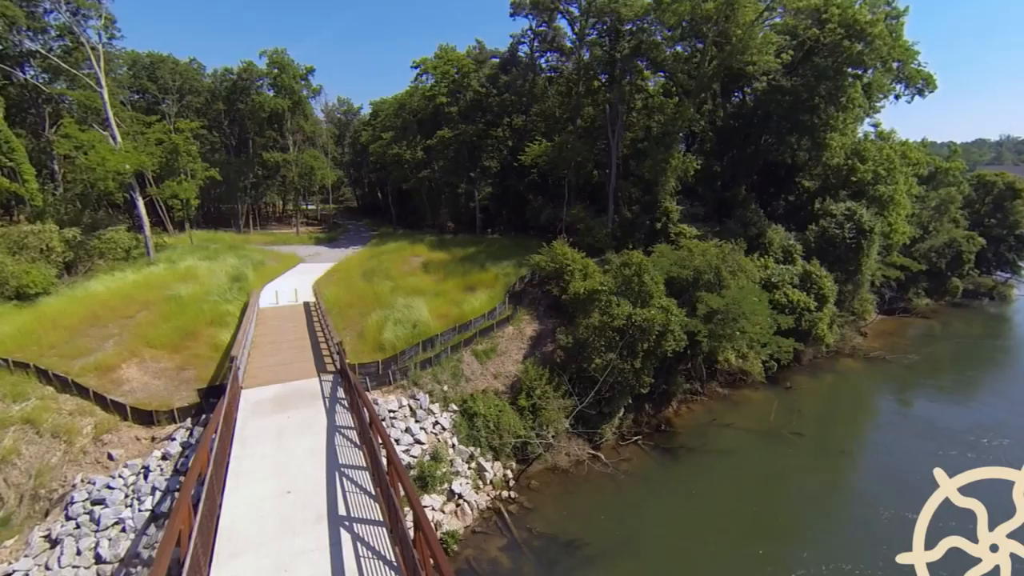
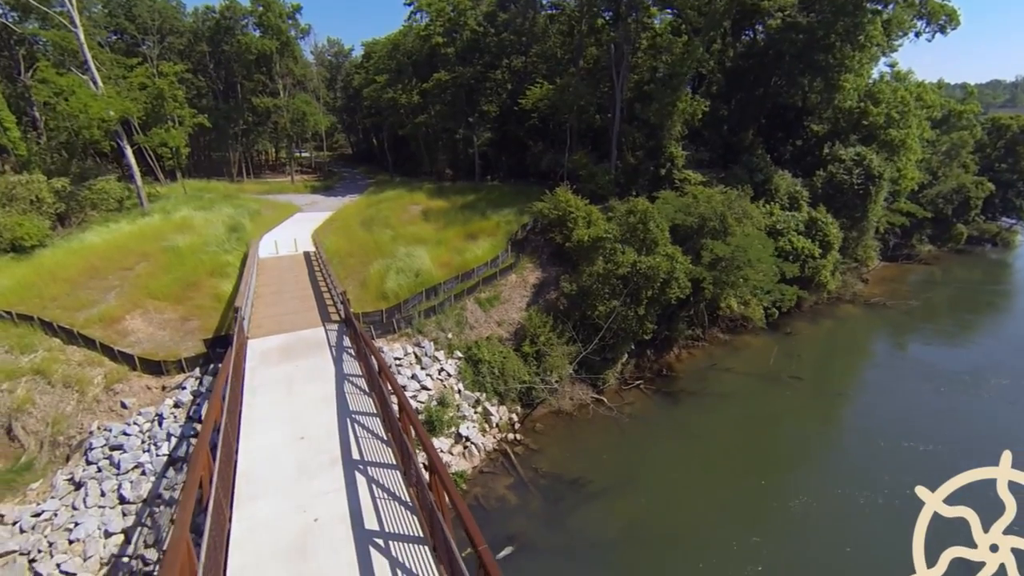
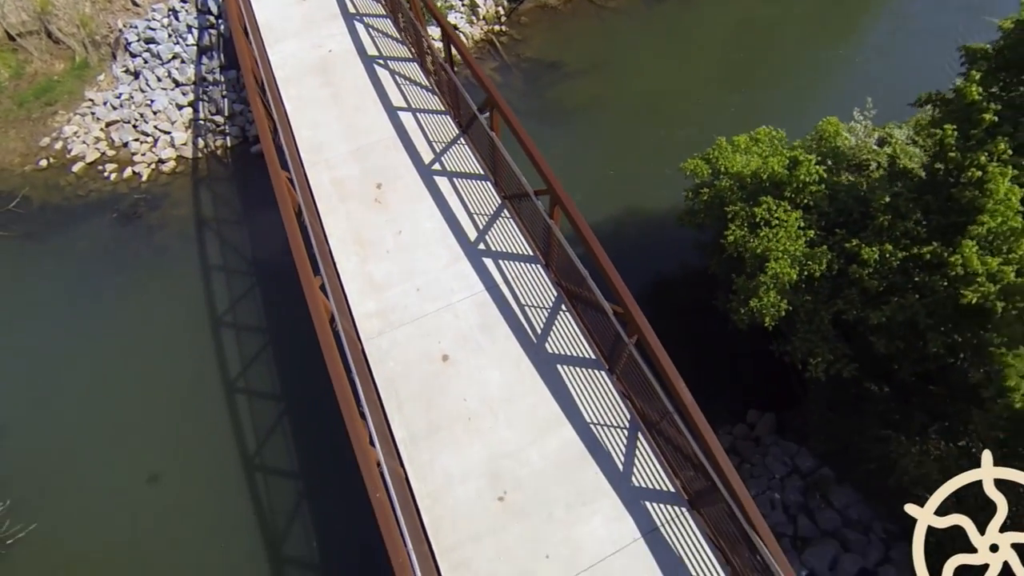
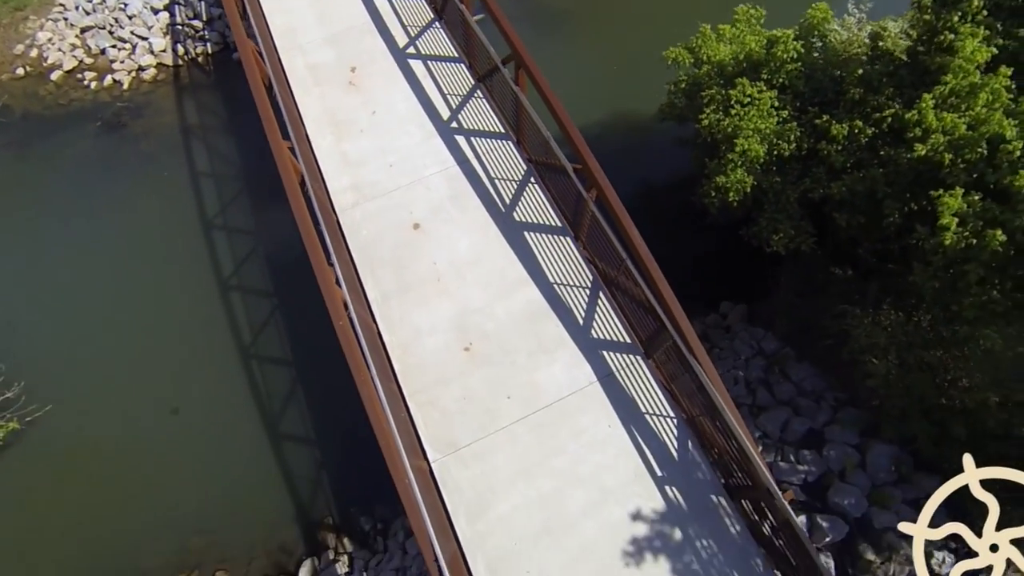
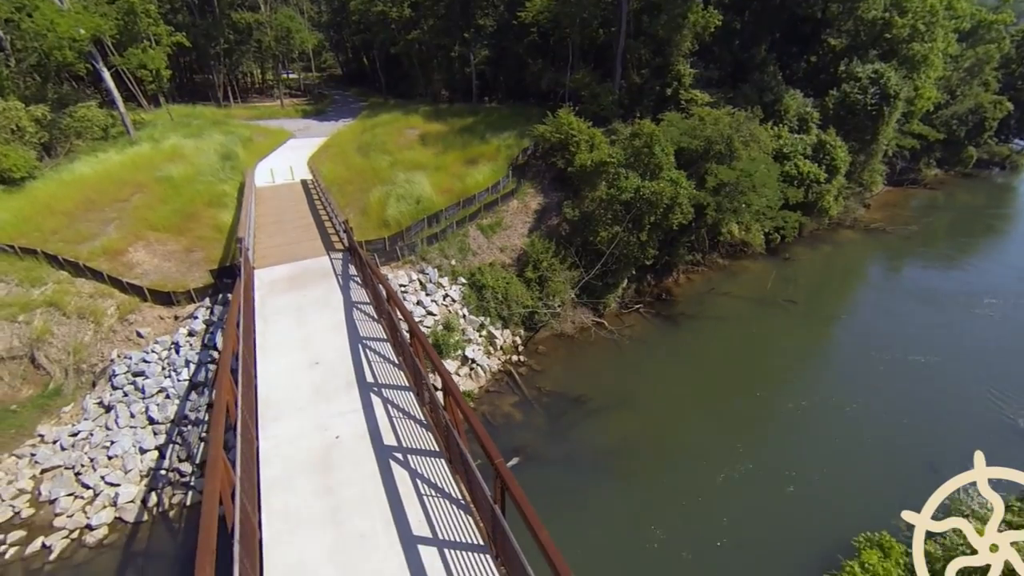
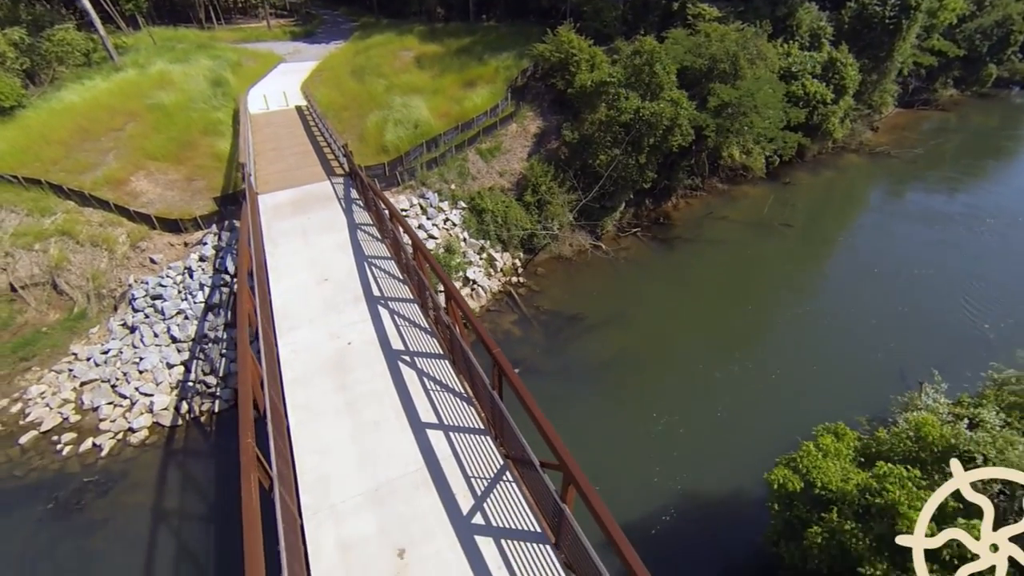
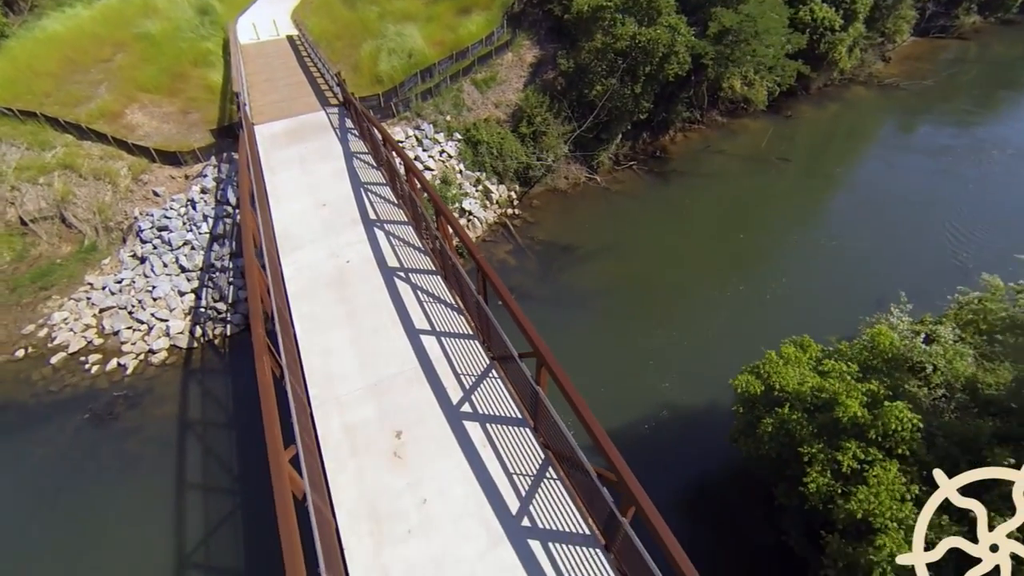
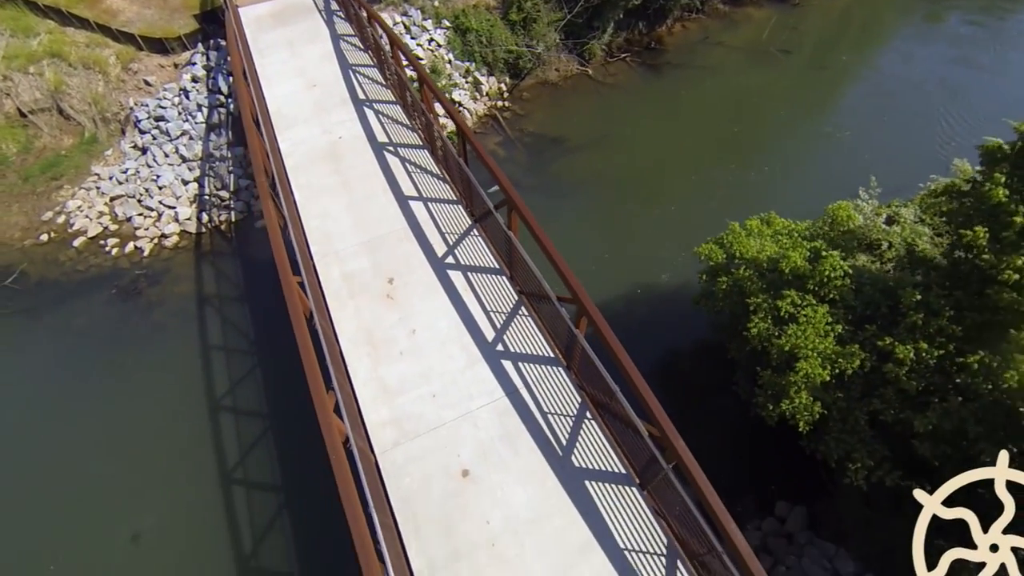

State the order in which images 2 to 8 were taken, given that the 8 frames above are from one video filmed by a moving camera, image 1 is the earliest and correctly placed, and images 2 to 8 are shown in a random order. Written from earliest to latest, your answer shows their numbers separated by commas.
2, 5, 6, 7, 8, 3, 4
